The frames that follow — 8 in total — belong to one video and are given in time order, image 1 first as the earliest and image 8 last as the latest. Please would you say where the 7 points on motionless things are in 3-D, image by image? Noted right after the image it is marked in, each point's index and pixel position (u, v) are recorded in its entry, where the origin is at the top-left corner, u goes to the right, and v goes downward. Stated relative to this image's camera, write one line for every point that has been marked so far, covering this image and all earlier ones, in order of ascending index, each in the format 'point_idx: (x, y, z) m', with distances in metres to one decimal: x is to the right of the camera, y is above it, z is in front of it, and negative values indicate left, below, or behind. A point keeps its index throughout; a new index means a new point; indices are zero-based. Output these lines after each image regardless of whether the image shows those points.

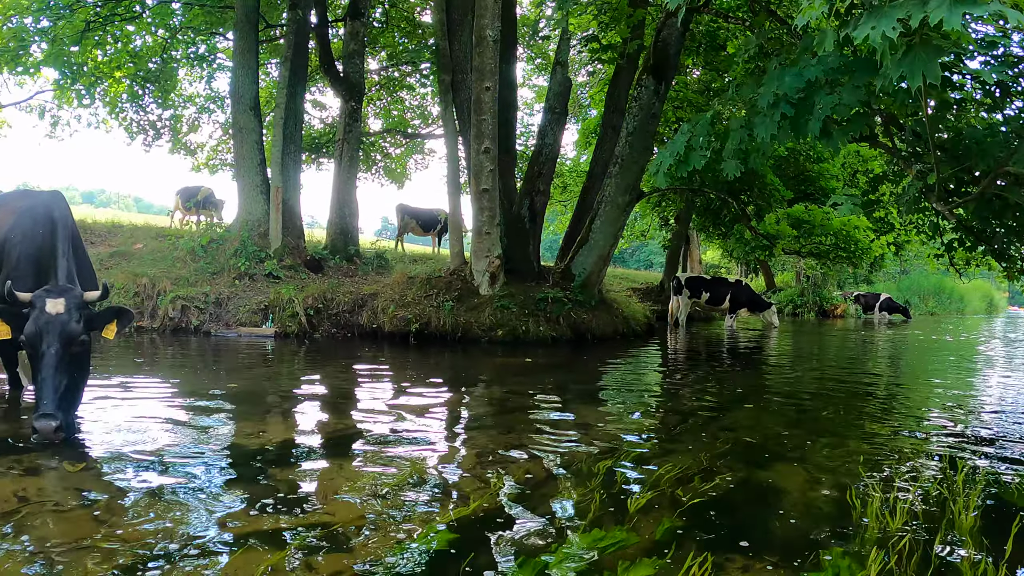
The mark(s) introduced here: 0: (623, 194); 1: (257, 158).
0: (+1.7, +1.4, +8.7) m
1: (-4.1, +2.1, +9.3) m
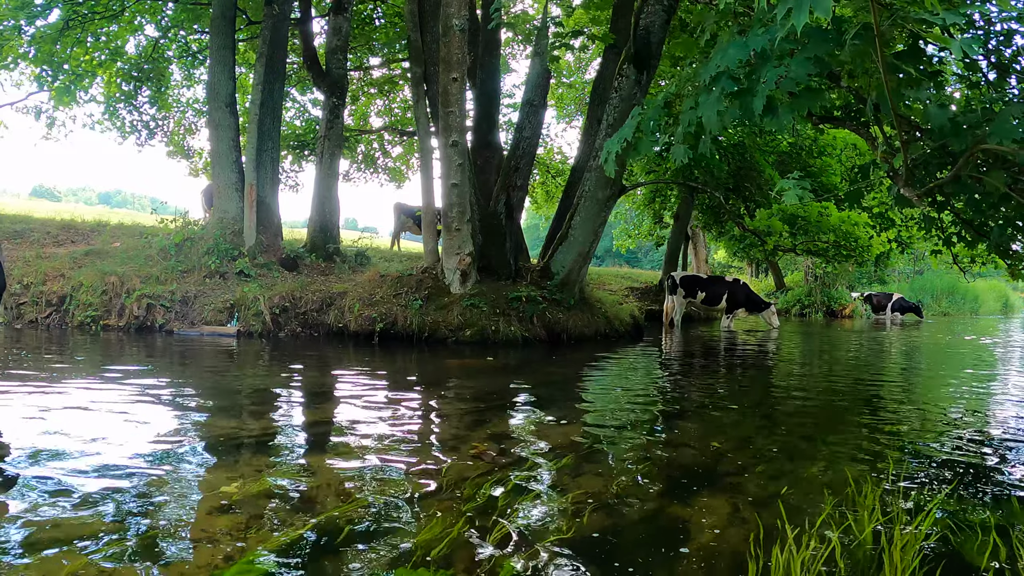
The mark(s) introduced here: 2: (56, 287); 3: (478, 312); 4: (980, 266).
0: (+1.4, +1.5, +8.4) m
1: (-4.5, +2.1, +9.2) m
2: (-6.5, 0.0, +8.2) m
3: (-0.5, -0.3, +7.8) m
4: (+7.3, +0.5, +9.0) m
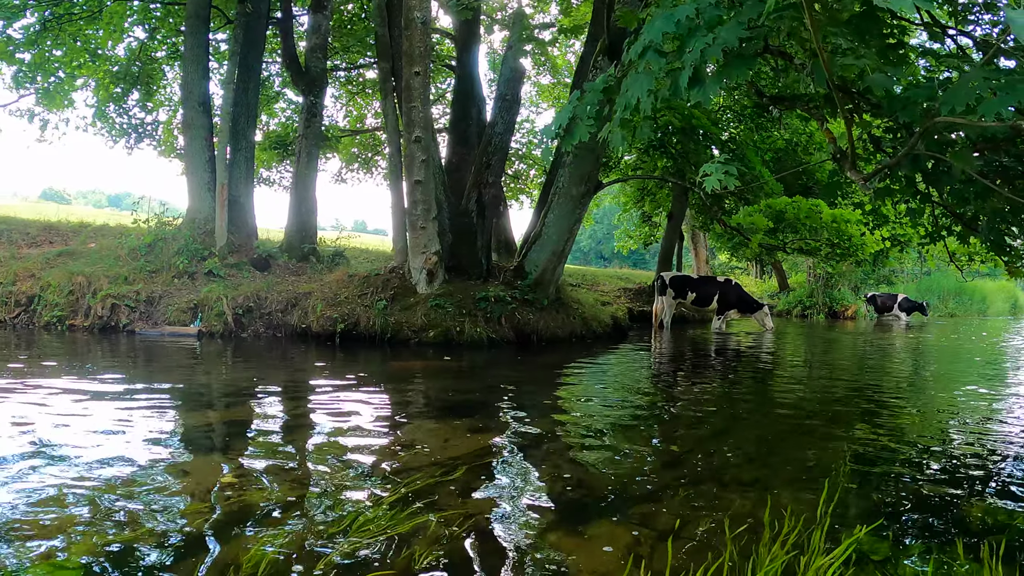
0: (+1.0, +1.5, +8.1) m
1: (-4.9, +2.1, +9.1) m
2: (-6.9, 0.0, +8.1) m
3: (-0.9, -0.3, +7.6) m
4: (+6.9, +0.5, +8.5) m
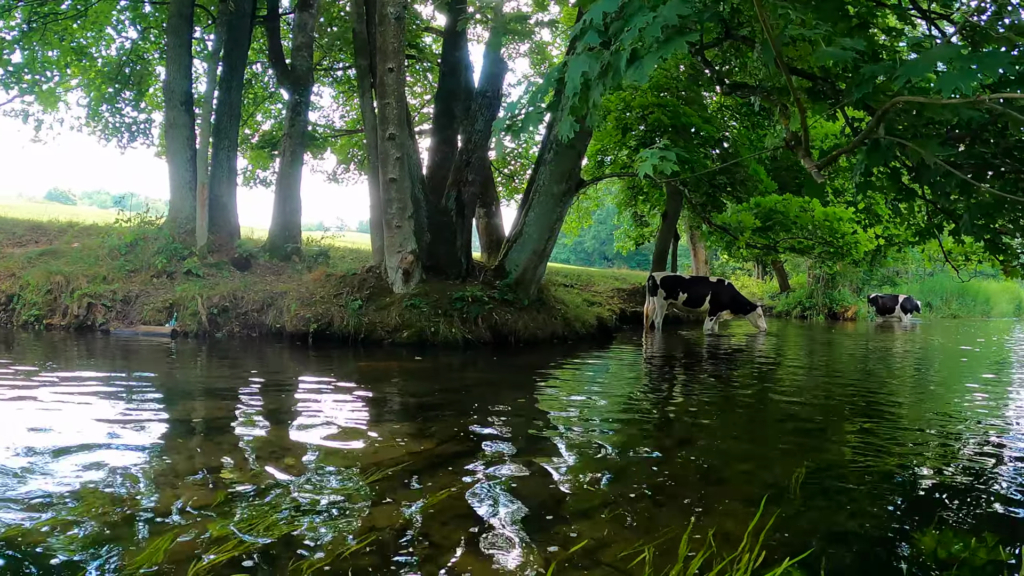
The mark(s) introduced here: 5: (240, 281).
0: (+0.7, +1.5, +8.0) m
1: (-5.1, +2.1, +9.1) m
2: (-7.2, 0.0, +8.1) m
3: (-1.2, -0.3, +7.4) m
4: (+6.6, +0.5, +8.3) m
5: (-3.9, +0.1, +8.3) m
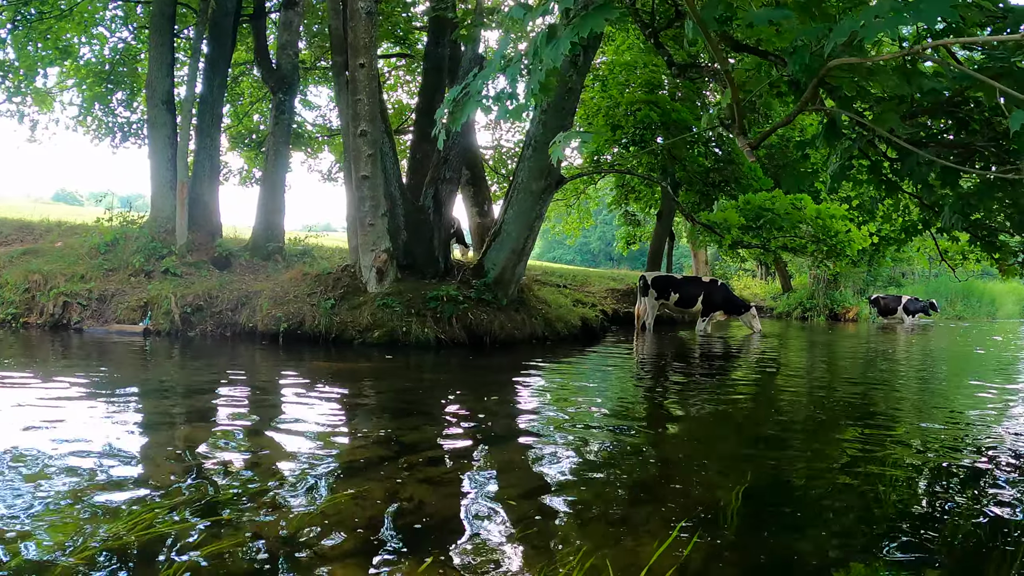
0: (+0.4, +1.5, +7.8) m
1: (-5.4, +2.1, +9.1) m
2: (-7.5, 0.0, +8.2) m
3: (-1.5, -0.3, +7.3) m
4: (+6.3, +0.5, +8.0) m
5: (-4.2, +0.1, +8.2) m
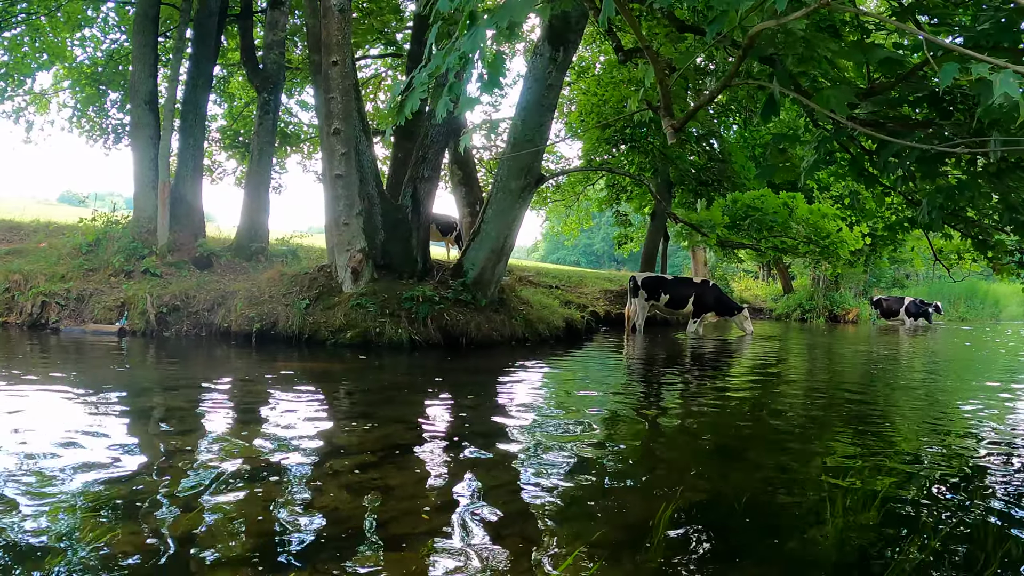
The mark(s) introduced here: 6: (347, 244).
0: (+0.1, +1.5, +7.7) m
1: (-5.7, +2.1, +9.1) m
2: (-7.8, +0.1, +8.2) m
3: (-1.8, -0.3, +7.2) m
4: (+6.0, +0.4, +7.7) m
5: (-4.5, +0.1, +8.2) m
6: (-2.1, +0.6, +7.4) m
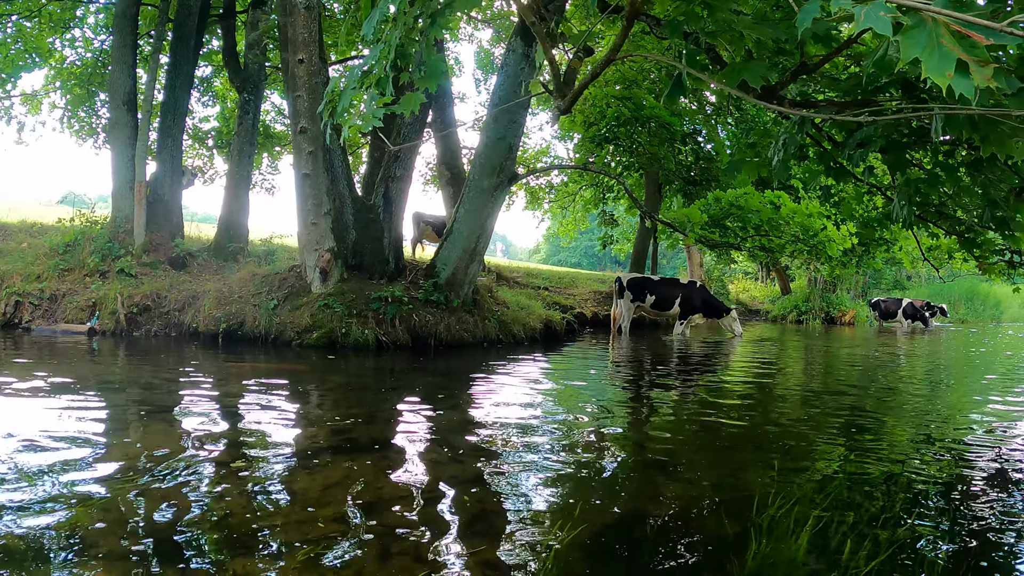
0: (-0.3, +1.5, +7.5) m
1: (-6.0, +2.1, +9.1) m
2: (-8.1, +0.1, +8.2) m
3: (-2.2, -0.3, +7.1) m
4: (+5.7, +0.4, +7.5) m
5: (-4.9, +0.1, +8.2) m
6: (-2.5, +0.6, +7.3) m
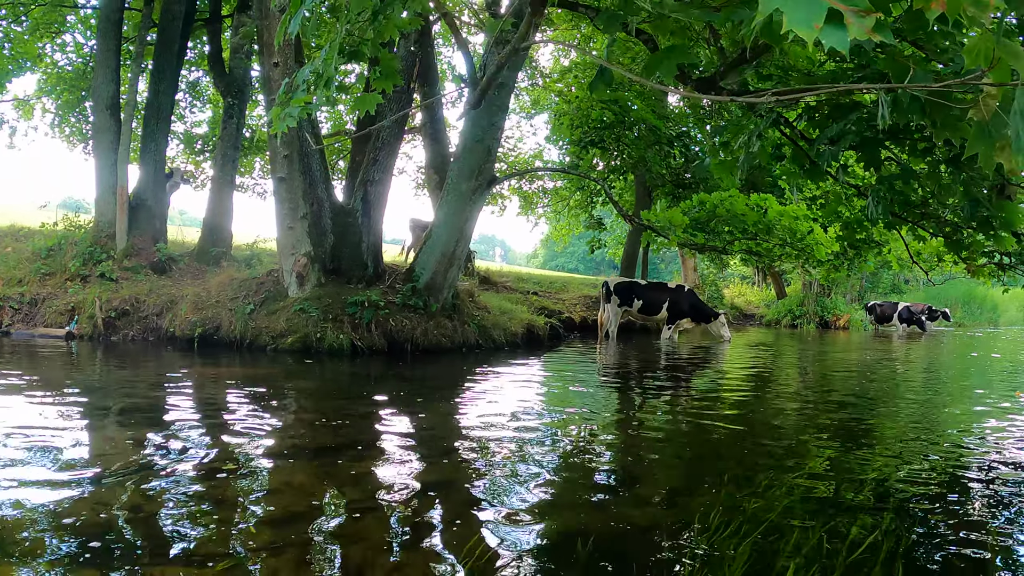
0: (-0.6, +1.4, +7.5) m
1: (-6.3, +2.0, +9.1) m
2: (-8.4, 0.0, +8.2) m
3: (-2.5, -0.4, +7.1) m
4: (+5.4, +0.4, +7.4) m
5: (-5.1, 0.0, +8.2) m
6: (-2.8, +0.5, +7.3) m
